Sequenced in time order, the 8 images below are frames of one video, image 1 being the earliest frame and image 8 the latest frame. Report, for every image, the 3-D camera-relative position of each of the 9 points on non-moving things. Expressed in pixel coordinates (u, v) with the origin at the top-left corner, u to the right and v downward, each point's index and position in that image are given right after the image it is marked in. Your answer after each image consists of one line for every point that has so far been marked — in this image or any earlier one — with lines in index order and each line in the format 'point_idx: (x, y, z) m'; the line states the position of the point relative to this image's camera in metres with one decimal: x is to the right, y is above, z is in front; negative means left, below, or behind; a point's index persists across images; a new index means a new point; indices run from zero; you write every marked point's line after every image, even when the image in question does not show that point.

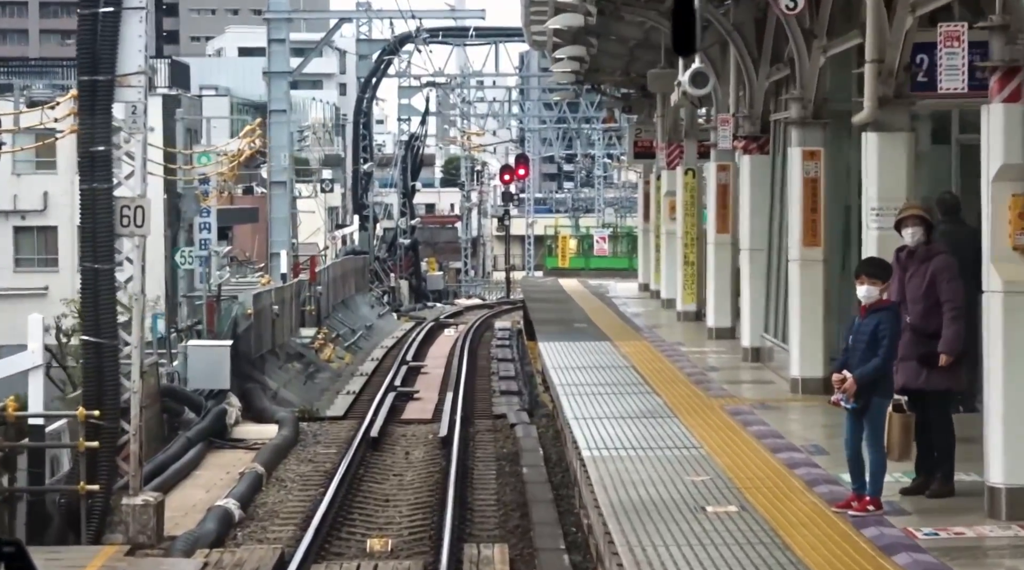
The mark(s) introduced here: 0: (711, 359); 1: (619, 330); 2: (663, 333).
0: (+1.9, -0.7, +15.7) m
1: (+1.2, -0.5, +18.8) m
2: (+1.7, -0.6, +18.4) m
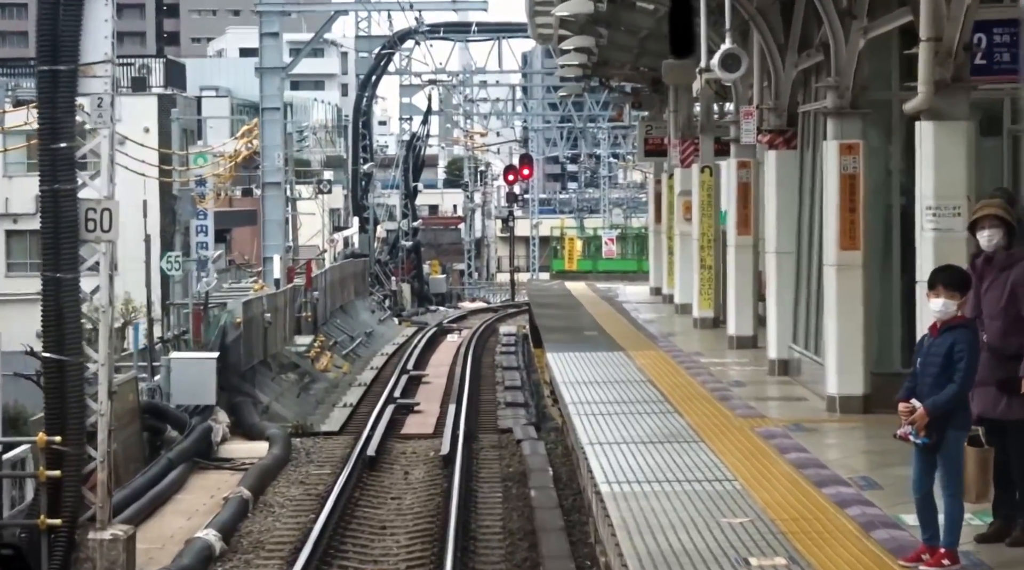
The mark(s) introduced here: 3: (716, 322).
0: (+1.9, -0.8, +14.5) m
1: (+1.3, -0.6, +17.7) m
2: (+1.7, -0.6, +17.2) m
3: (+2.3, -0.4, +19.0) m
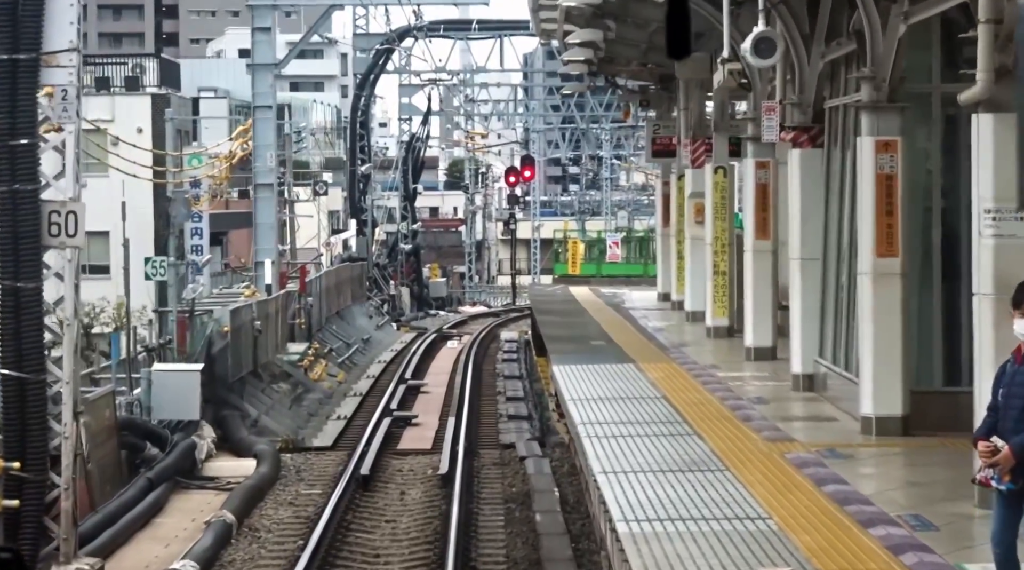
0: (+2.0, -0.8, +13.5) m
1: (+1.3, -0.6, +16.7) m
2: (+1.8, -0.7, +16.2) m
3: (+2.4, -0.5, +18.0) m
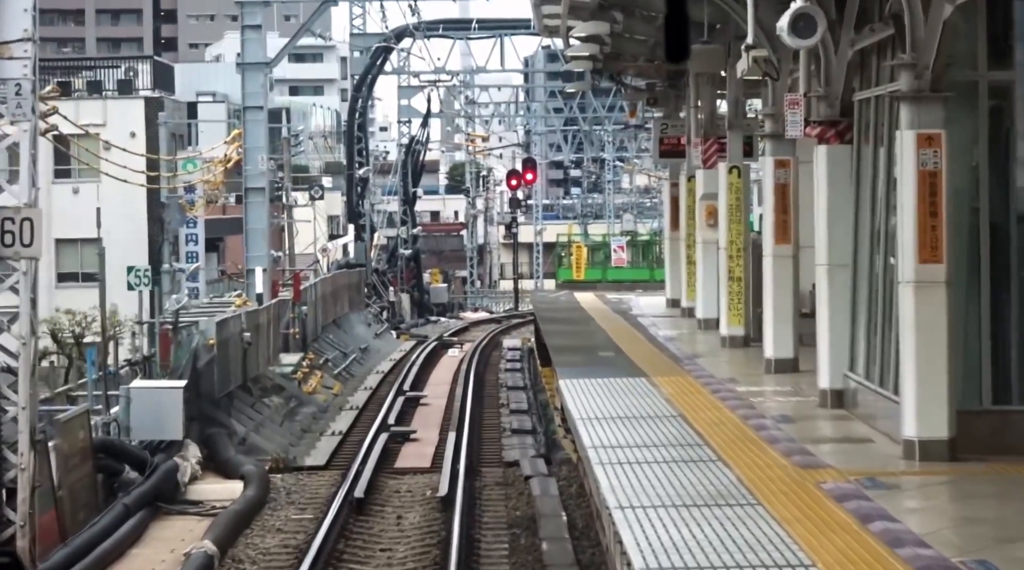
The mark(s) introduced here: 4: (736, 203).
0: (+2.0, -0.9, +12.5) m
1: (+1.3, -0.7, +15.7) m
2: (+1.8, -0.7, +15.3) m
3: (+2.4, -0.6, +17.0) m
4: (+2.3, +0.8, +16.7) m
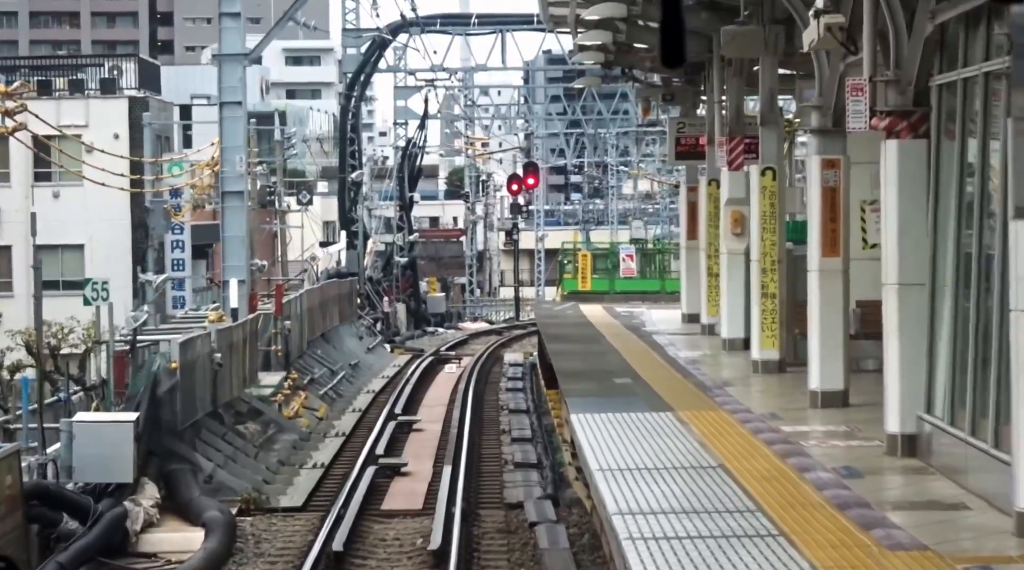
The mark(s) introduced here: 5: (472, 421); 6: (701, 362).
0: (+2.0, -1.0, +10.5) m
1: (+1.4, -0.8, +13.7) m
2: (+1.8, -0.9, +13.3) m
3: (+2.4, -0.7, +15.0) m
4: (+2.3, +0.7, +14.8) m
5: (-0.5, -1.6, +19.9) m
6: (+1.8, -0.8, +16.2) m
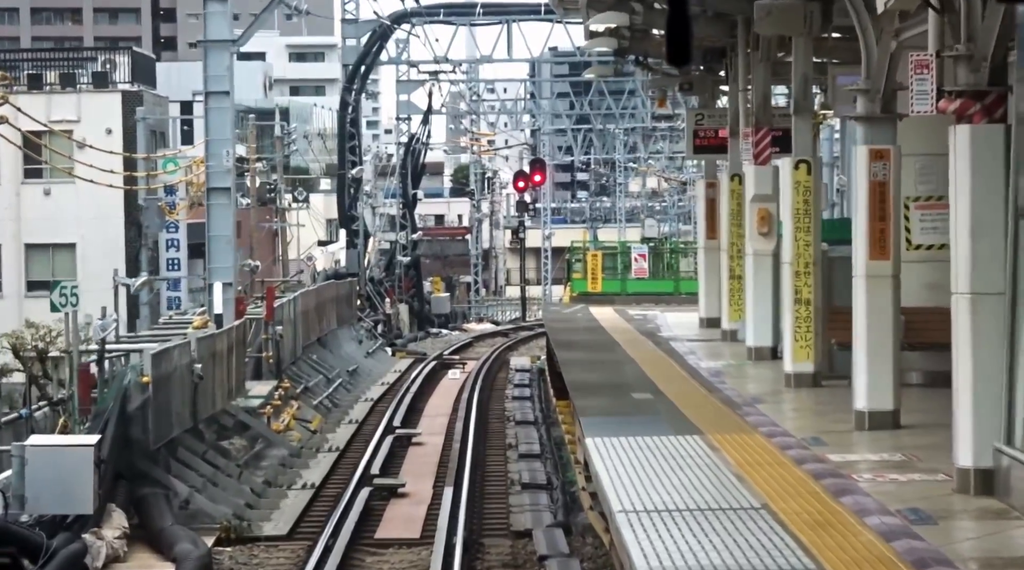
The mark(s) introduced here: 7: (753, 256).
0: (+2.1, -1.1, +9.2) m
1: (+1.4, -0.9, +12.3) m
2: (+1.9, -0.9, +11.9) m
3: (+2.5, -0.8, +13.6) m
4: (+2.4, +0.6, +13.4) m
5: (-0.4, -1.7, +18.5) m
6: (+1.9, -0.8, +14.9) m
7: (+2.3, +0.3, +15.8) m
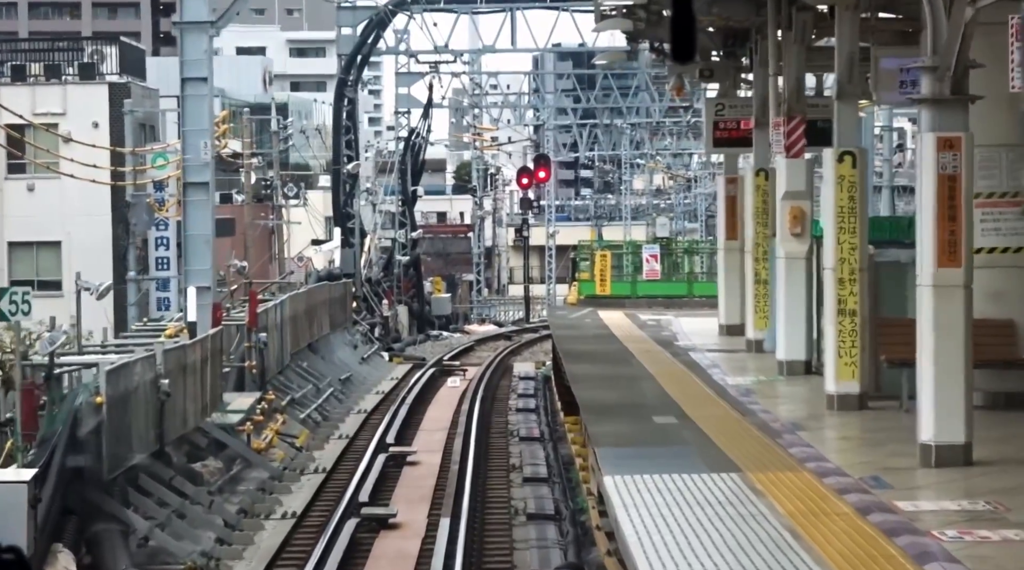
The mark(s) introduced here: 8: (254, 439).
0: (+2.1, -1.1, +7.6) m
1: (+1.5, -0.9, +10.7) m
2: (+1.9, -1.0, +10.3) m
3: (+2.5, -0.8, +12.0) m
4: (+2.4, +0.6, +11.8) m
5: (-0.4, -1.7, +16.9) m
6: (+1.9, -0.8, +13.3) m
7: (+2.3, +0.2, +14.2) m
8: (-2.6, -1.5, +16.6) m
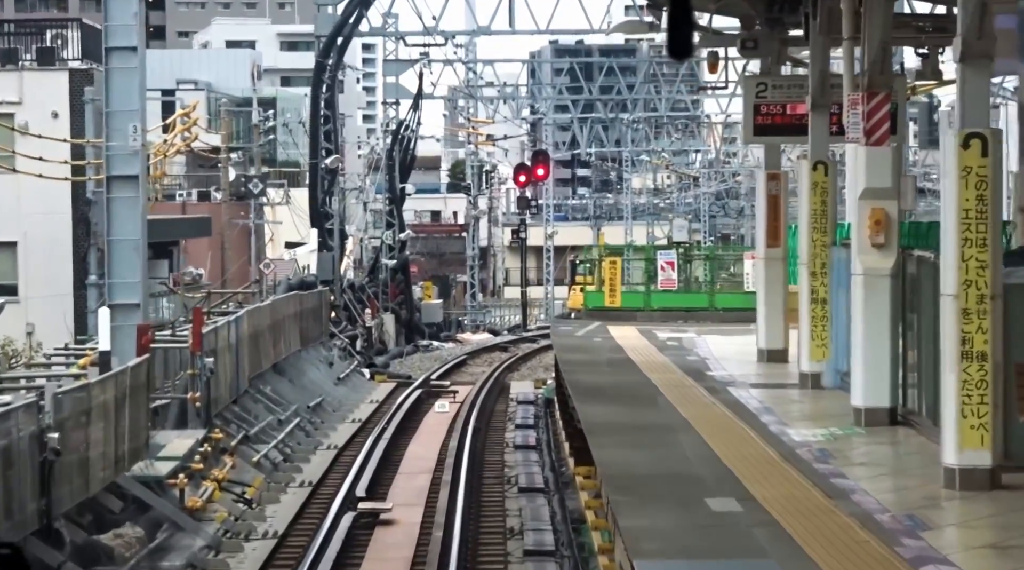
0: (+2.1, -1.3, +4.4) m
1: (+1.4, -1.1, +7.6) m
2: (+1.9, -1.2, +7.1) m
3: (+2.5, -1.0, +8.9) m
4: (+2.4, +0.4, +8.6) m
5: (-0.4, -1.9, +13.7) m
6: (+1.9, -1.0, +10.1) m
7: (+2.3, +0.1, +11.0) m
8: (-2.6, -1.7, +13.4) m
